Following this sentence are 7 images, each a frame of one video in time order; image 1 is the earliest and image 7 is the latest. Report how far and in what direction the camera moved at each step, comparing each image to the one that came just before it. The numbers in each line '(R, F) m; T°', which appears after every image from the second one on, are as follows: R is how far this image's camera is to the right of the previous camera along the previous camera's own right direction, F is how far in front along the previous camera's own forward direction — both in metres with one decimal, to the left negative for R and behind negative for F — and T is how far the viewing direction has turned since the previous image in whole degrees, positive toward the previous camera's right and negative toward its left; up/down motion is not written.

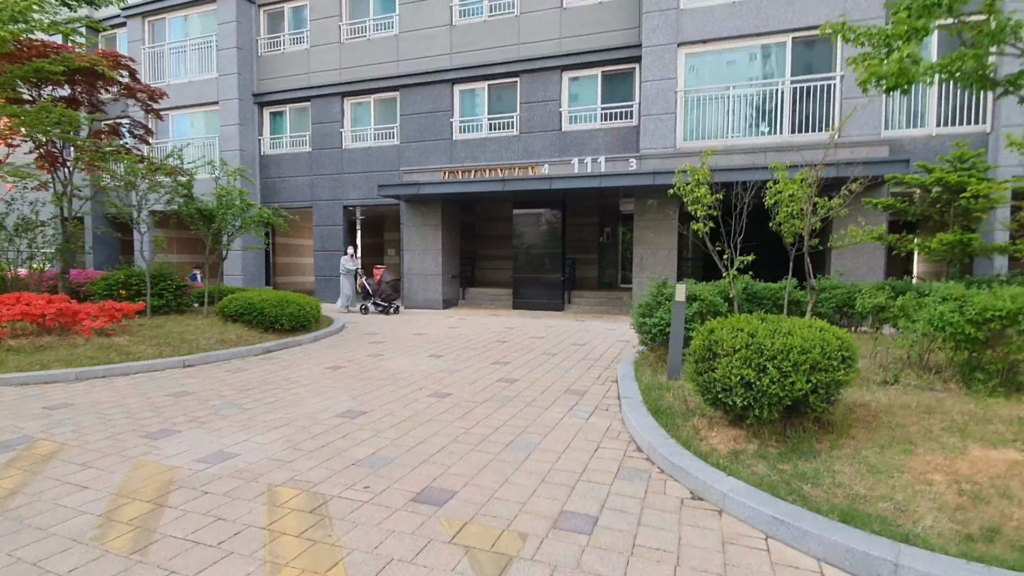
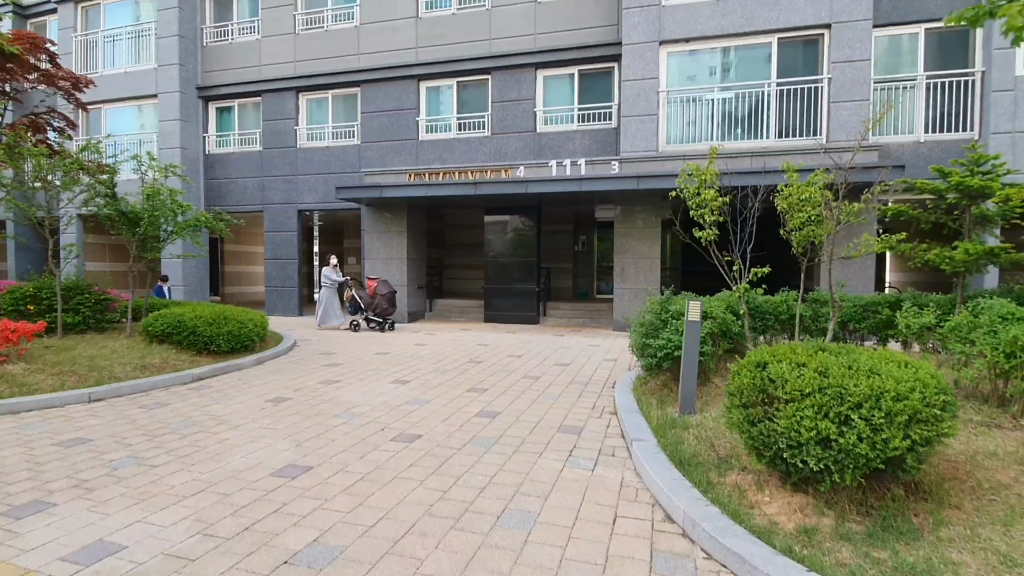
(-0.2, +1.1) m; +4°
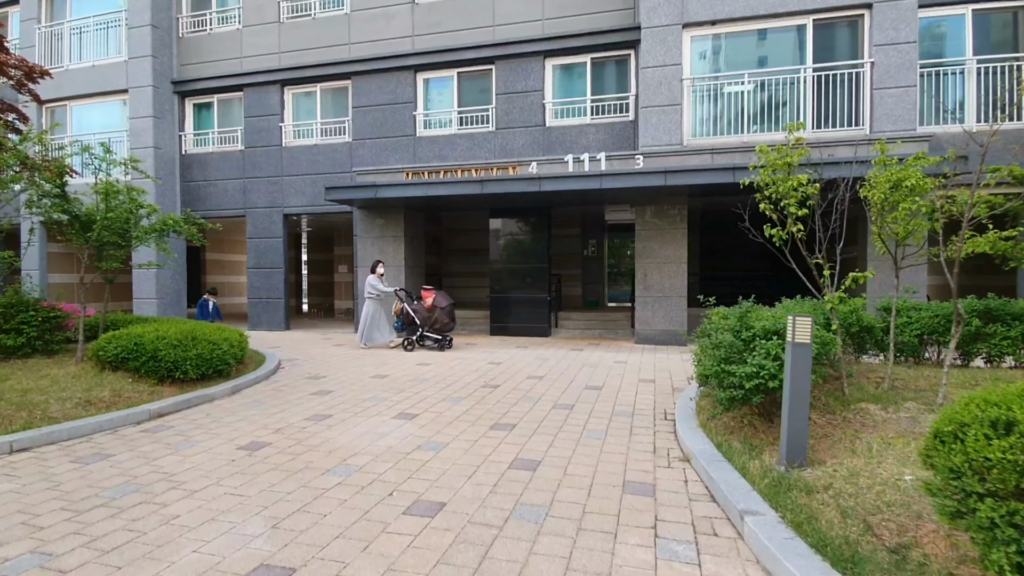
(-0.5, +1.3) m; +1°
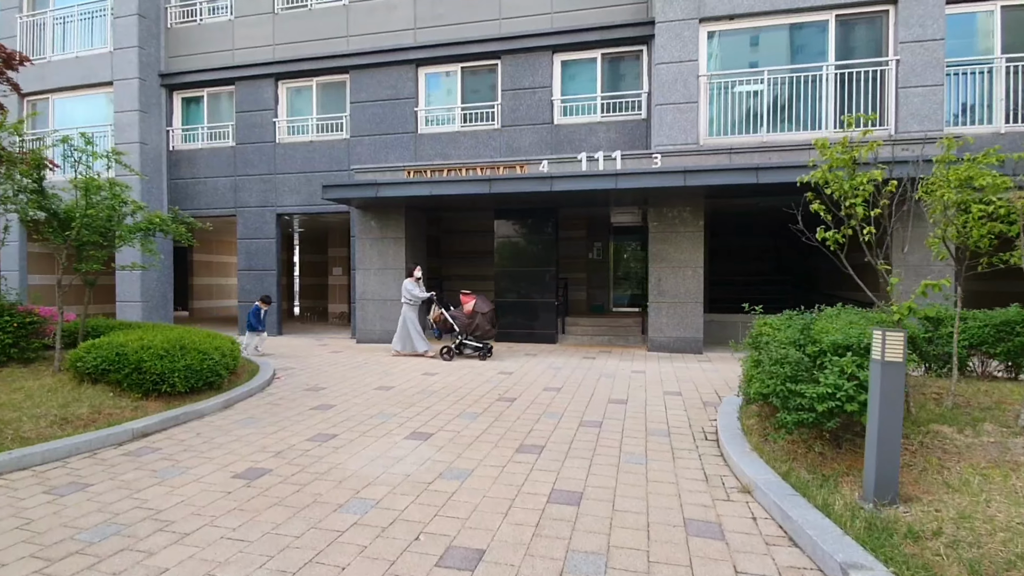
(-0.4, +0.6) m; +1°
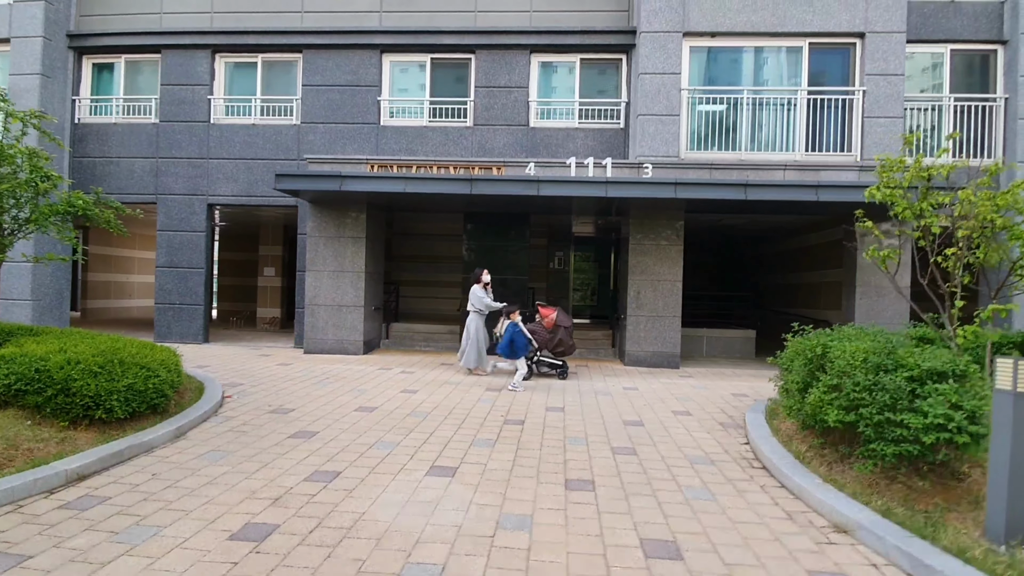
(-1.1, +0.8) m; +9°
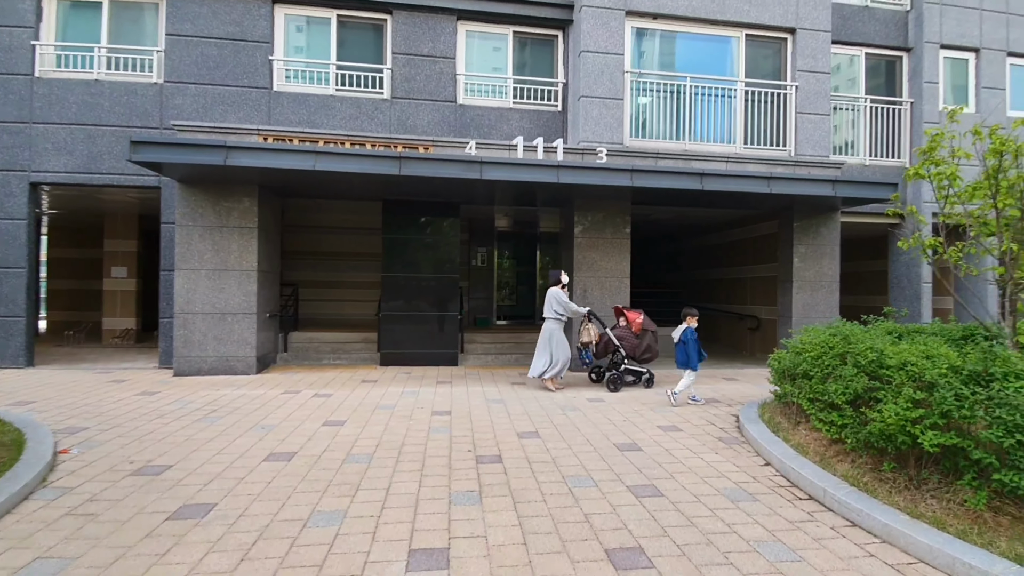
(-0.8, +1.5) m; +12°
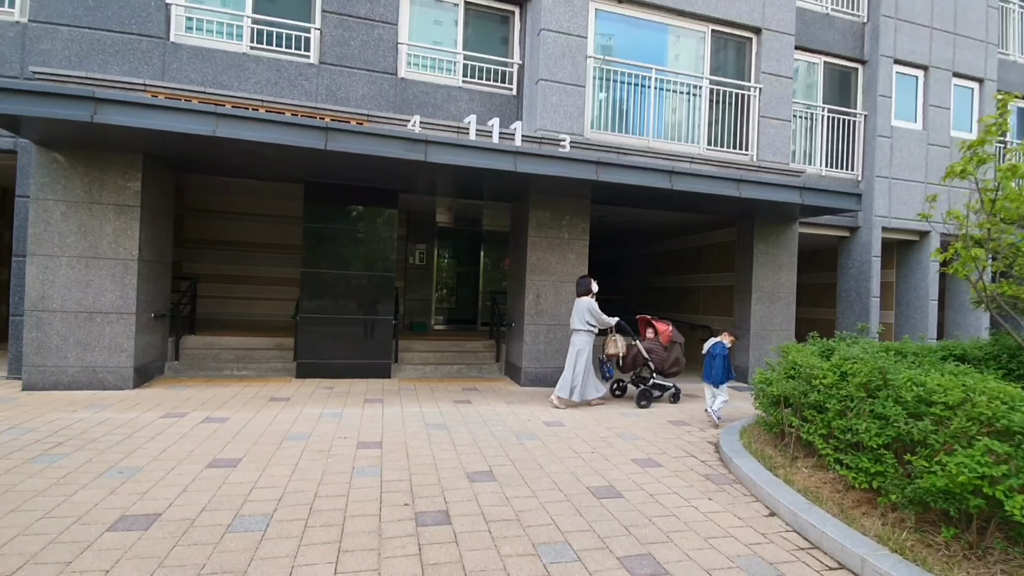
(-0.2, +1.1) m; +7°
